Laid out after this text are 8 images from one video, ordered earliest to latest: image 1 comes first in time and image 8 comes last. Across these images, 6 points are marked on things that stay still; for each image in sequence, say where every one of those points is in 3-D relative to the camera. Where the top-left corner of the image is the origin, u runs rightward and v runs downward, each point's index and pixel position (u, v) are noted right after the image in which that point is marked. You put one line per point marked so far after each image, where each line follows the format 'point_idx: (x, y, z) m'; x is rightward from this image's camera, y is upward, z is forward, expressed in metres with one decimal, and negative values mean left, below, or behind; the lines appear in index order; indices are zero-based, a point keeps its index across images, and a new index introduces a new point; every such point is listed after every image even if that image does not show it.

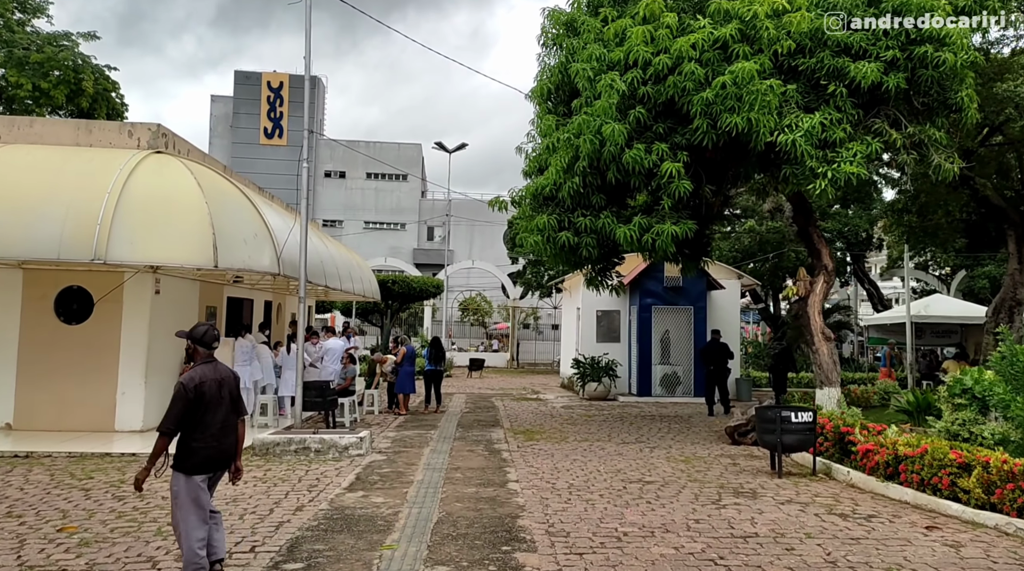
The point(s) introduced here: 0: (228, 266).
0: (-4.0, +0.2, +13.8) m
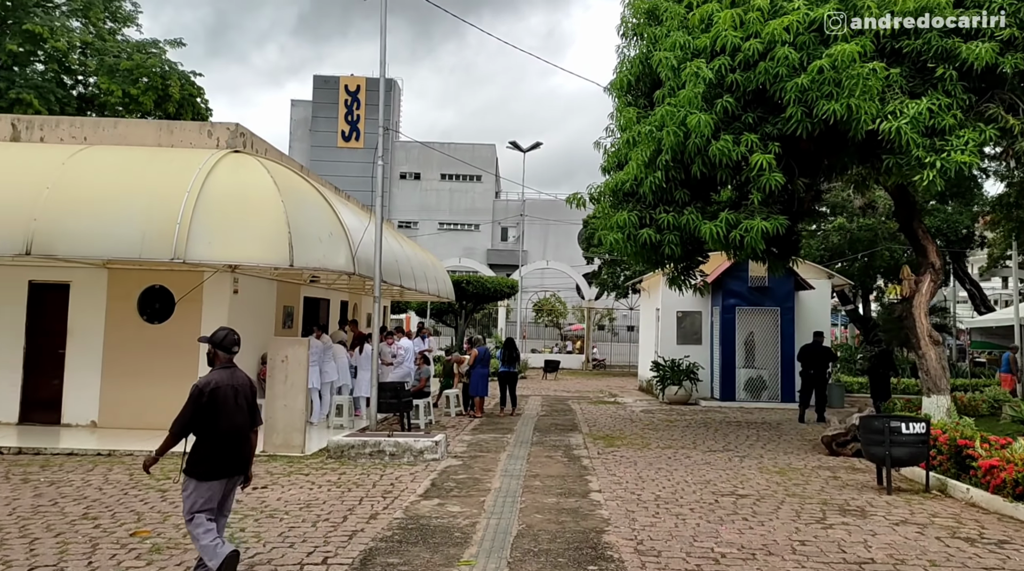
0: (-2.9, +0.2, +13.5) m
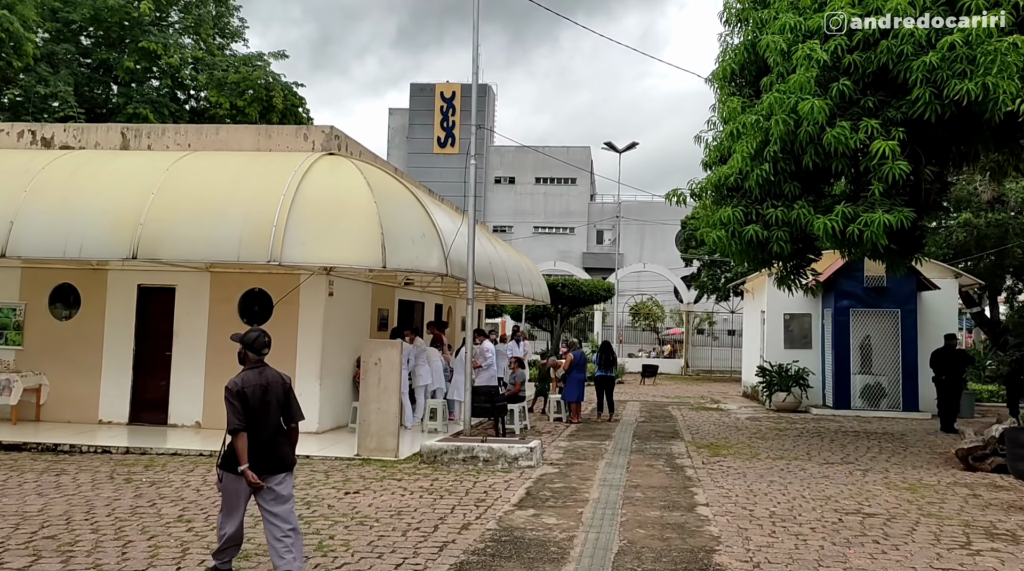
0: (-1.6, +0.2, +13.2) m
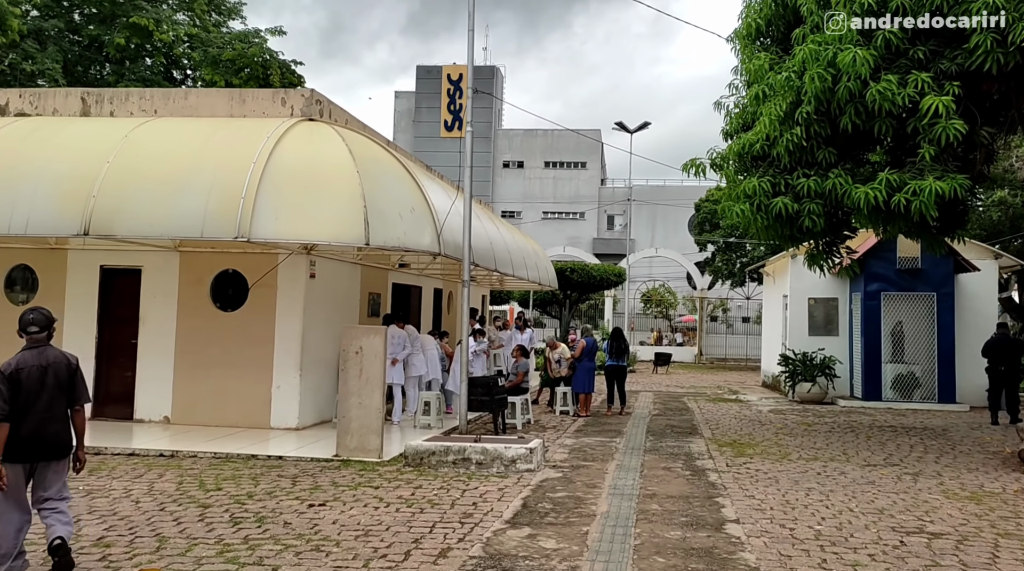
0: (-1.6, +0.5, +11.7) m
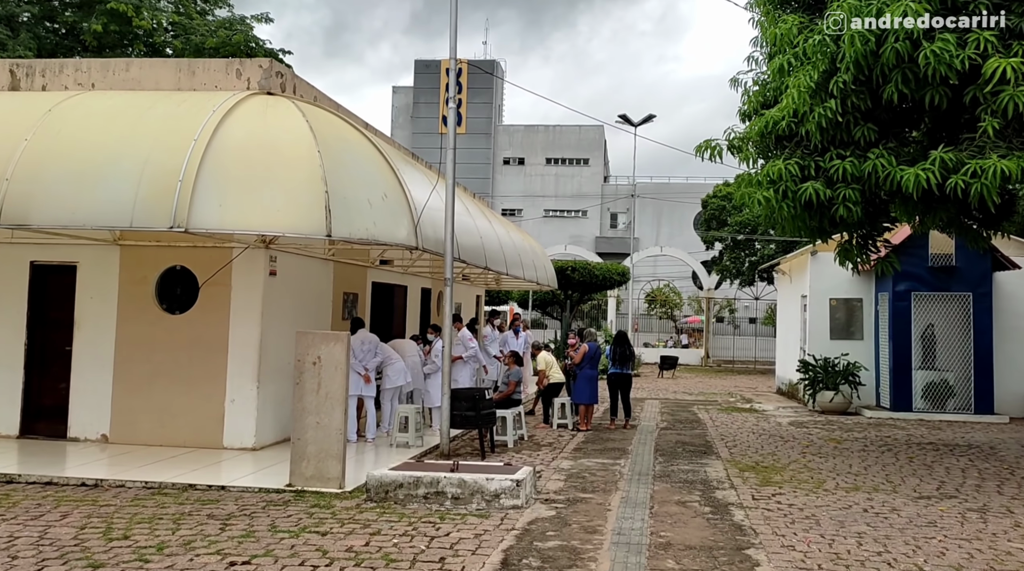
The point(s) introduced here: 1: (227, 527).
0: (-1.7, +0.5, +10.0) m
1: (-2.2, -1.9, +7.4) m
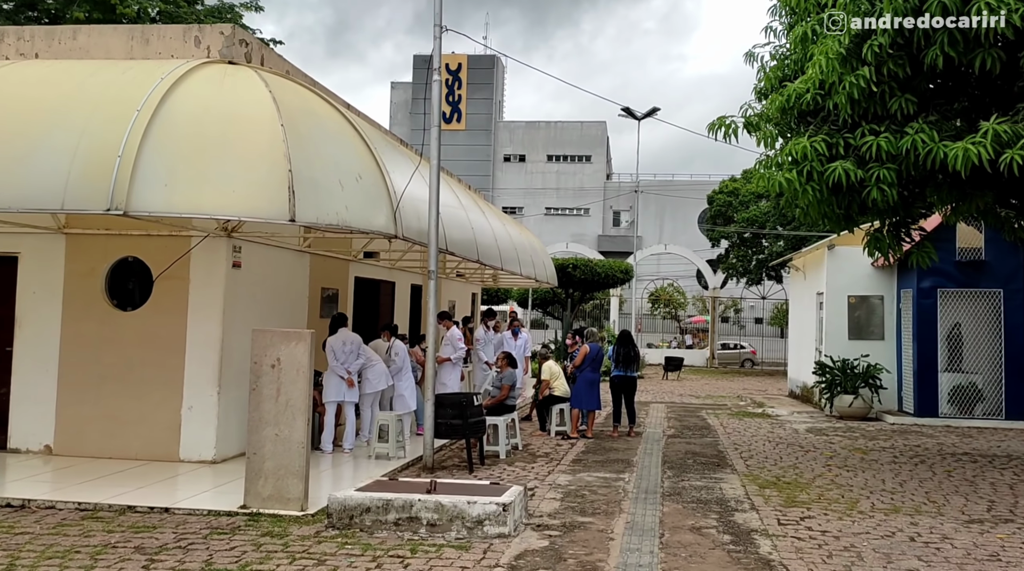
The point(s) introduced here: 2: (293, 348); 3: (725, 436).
0: (-1.8, +0.6, +8.8) m
1: (-2.3, -1.8, +6.2) m
2: (-1.9, -0.5, +8.1) m
3: (+3.2, -2.2, +14.2) m
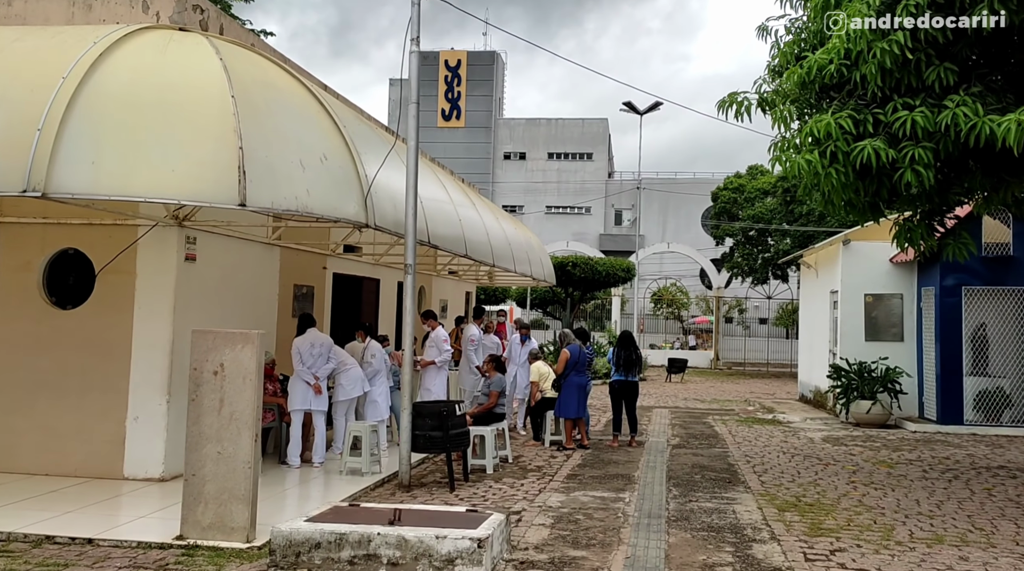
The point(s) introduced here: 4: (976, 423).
0: (-1.9, +0.6, +7.7) m
1: (-2.4, -1.7, +5.0) m
2: (-2.0, -0.5, +7.0) m
3: (+3.0, -2.2, +13.0) m
4: (+7.3, -2.1, +14.9) m
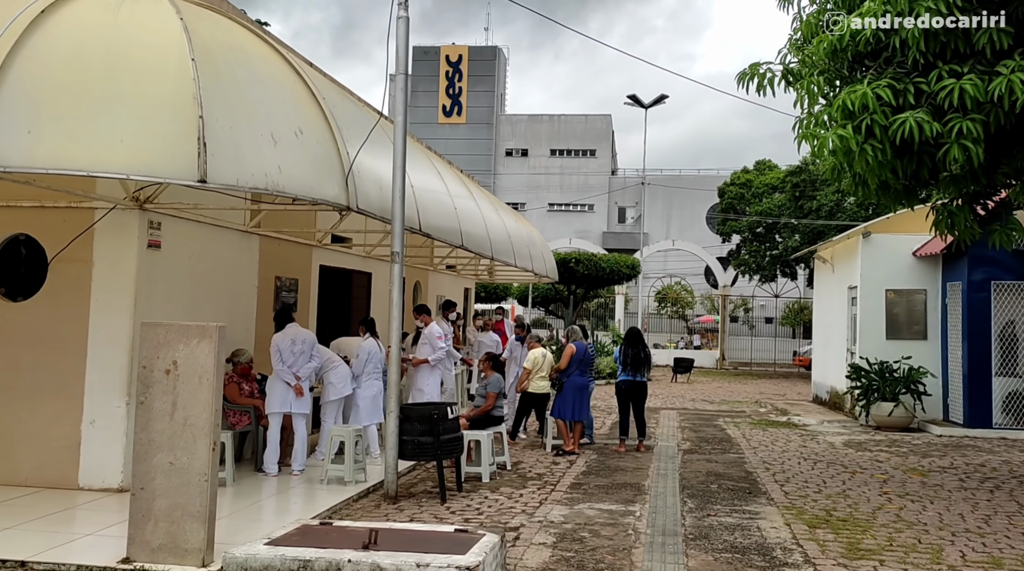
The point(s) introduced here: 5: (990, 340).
0: (-2.0, +0.7, +6.8) m
1: (-2.5, -1.7, +4.1) m
2: (-2.0, -0.4, +6.1) m
3: (+3.0, -2.1, +12.1) m
4: (+7.3, -2.1, +14.0) m
5: (+6.9, -0.8, +13.9) m
